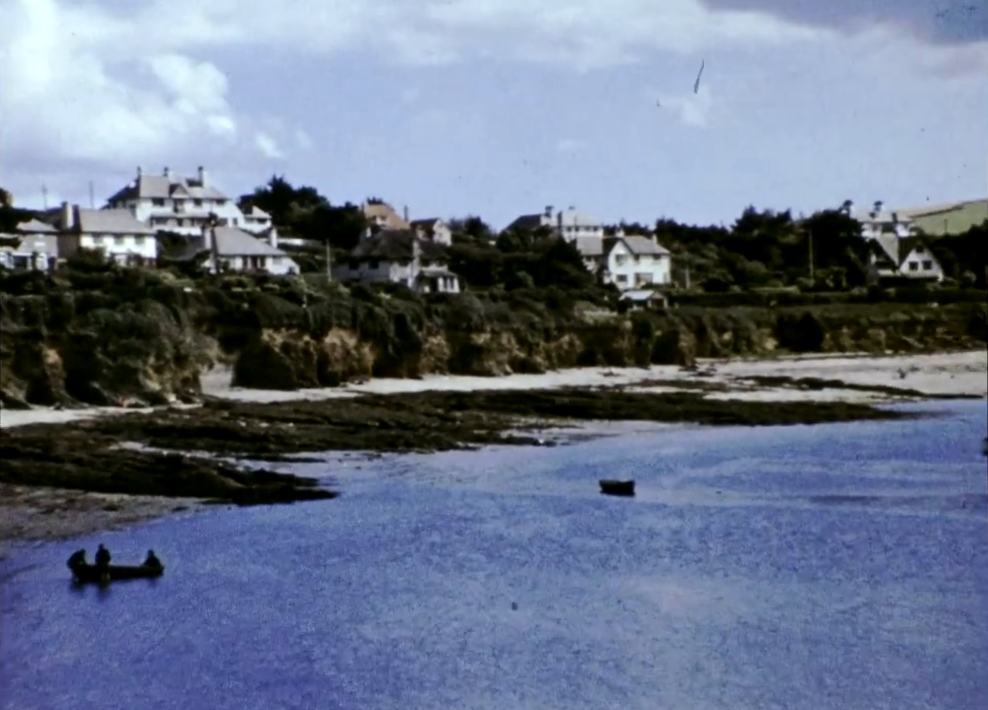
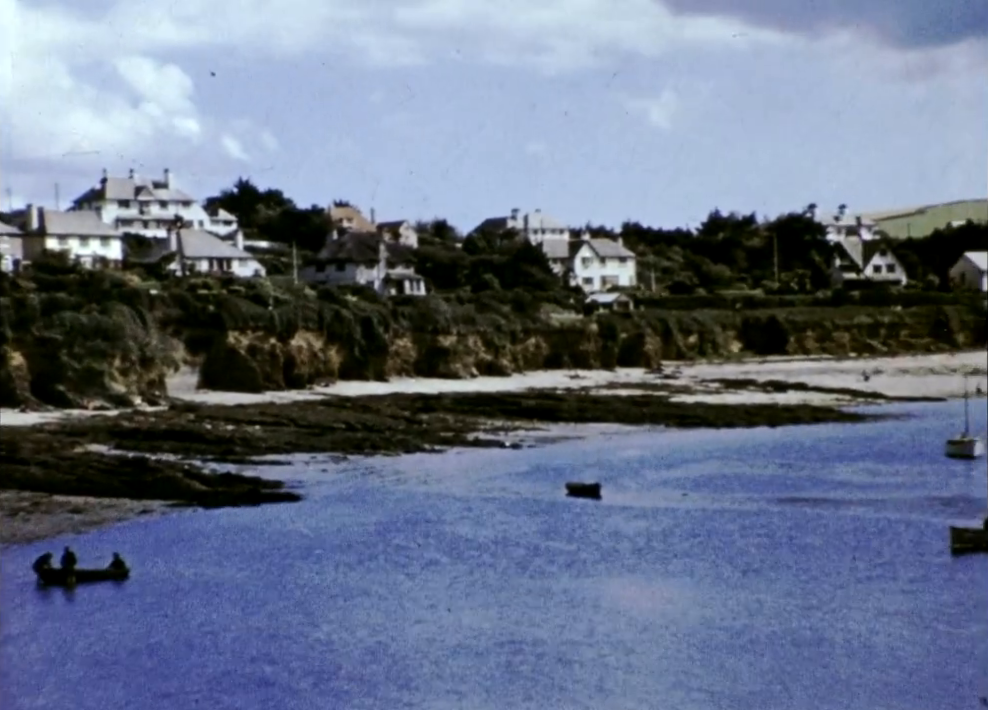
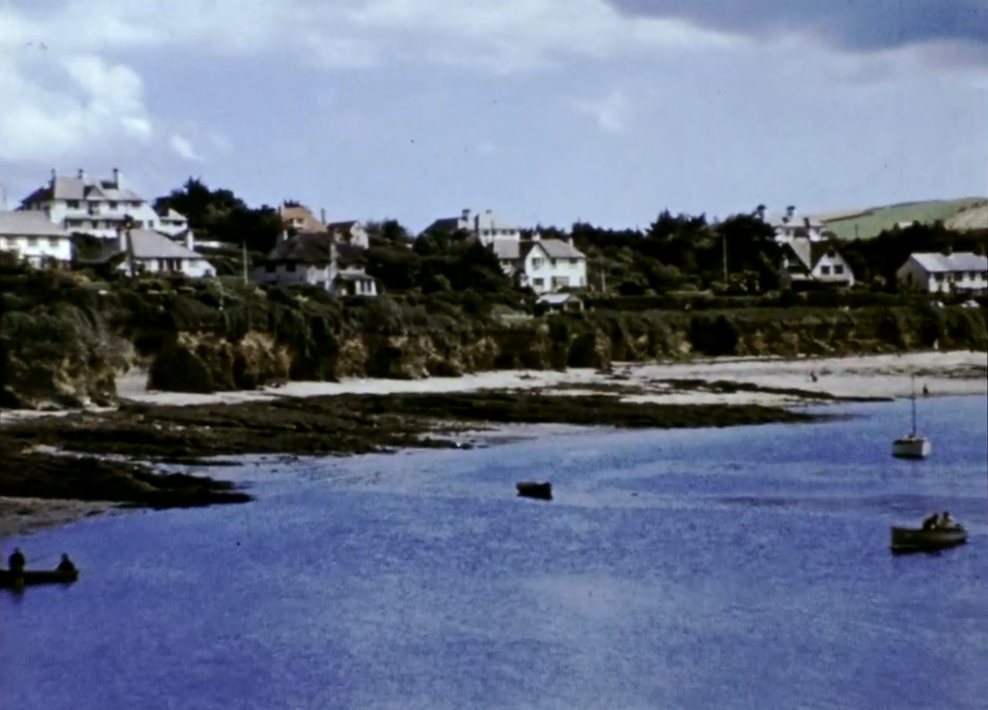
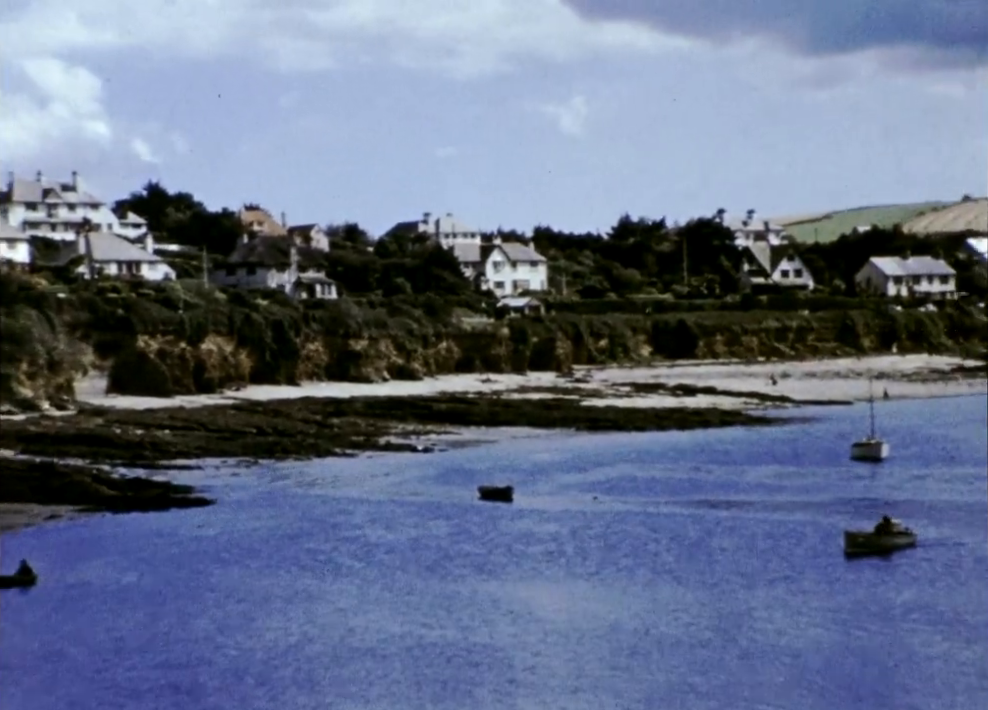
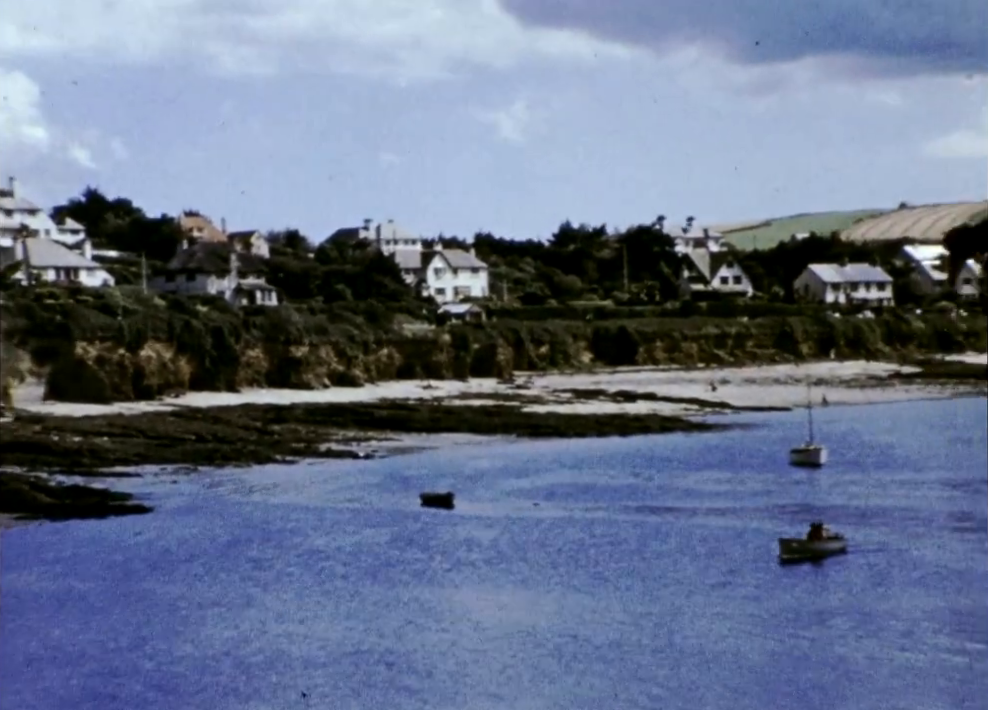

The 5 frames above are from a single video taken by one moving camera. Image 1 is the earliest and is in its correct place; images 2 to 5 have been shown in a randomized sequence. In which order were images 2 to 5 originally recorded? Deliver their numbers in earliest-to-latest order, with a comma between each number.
2, 3, 4, 5
